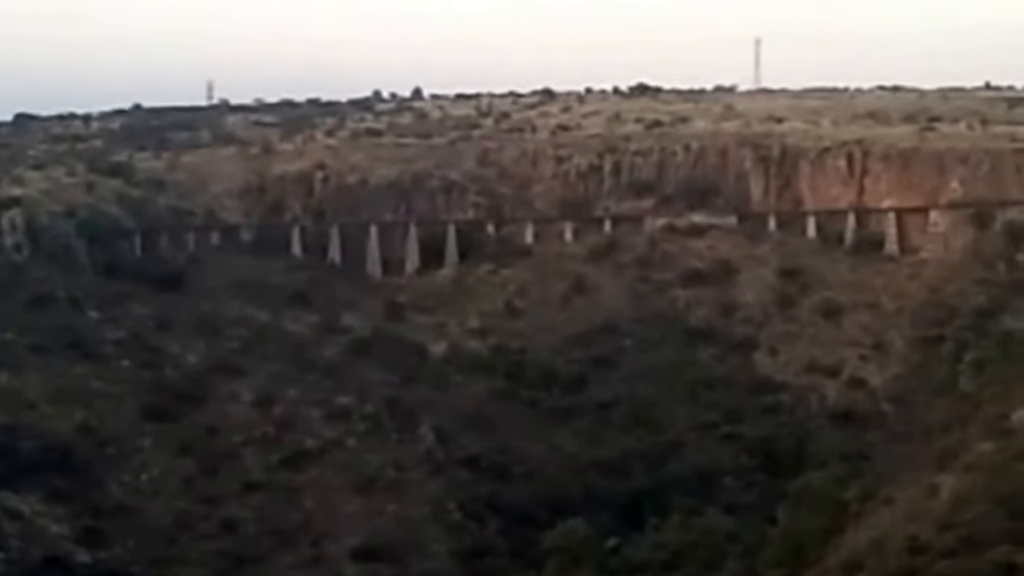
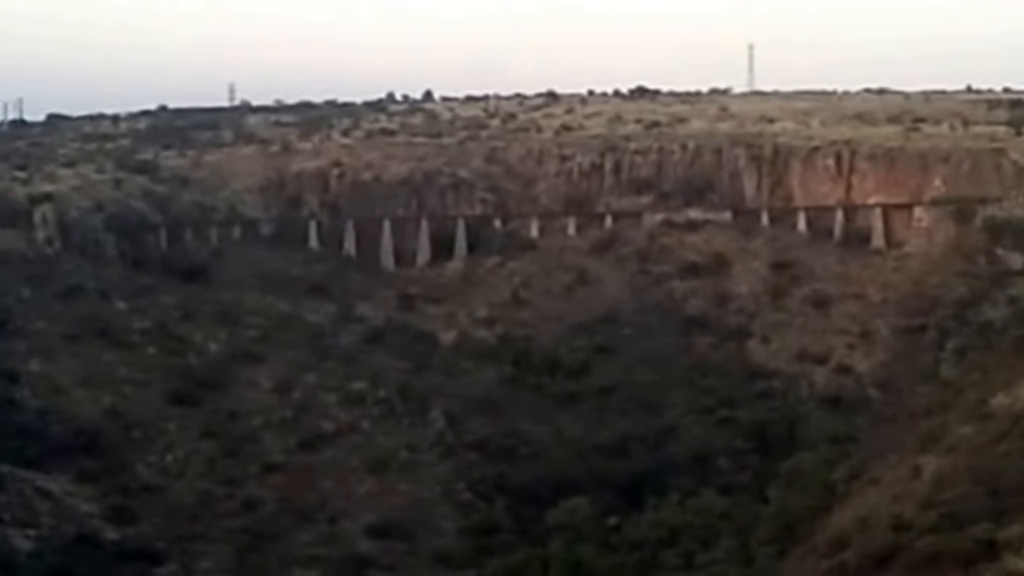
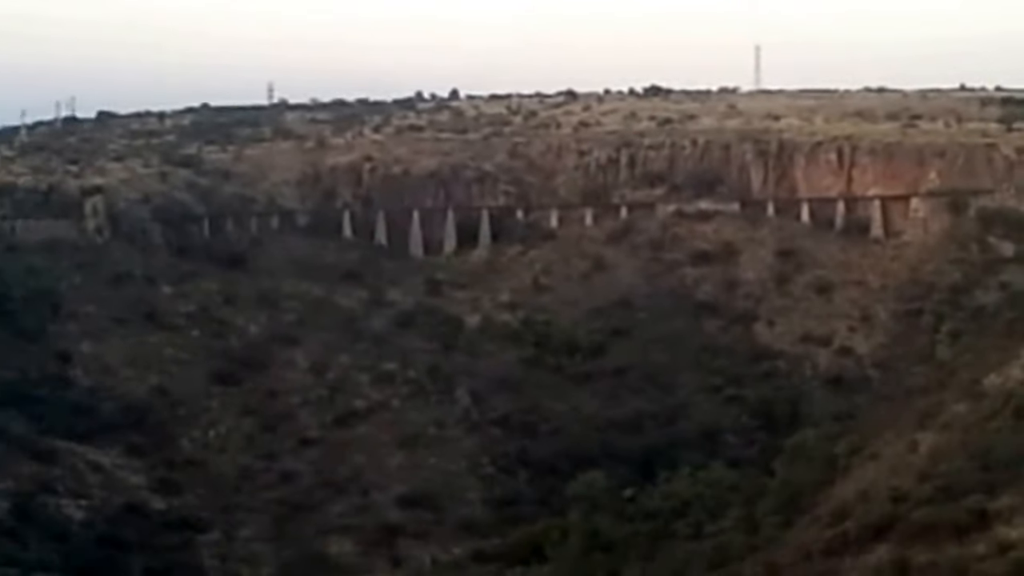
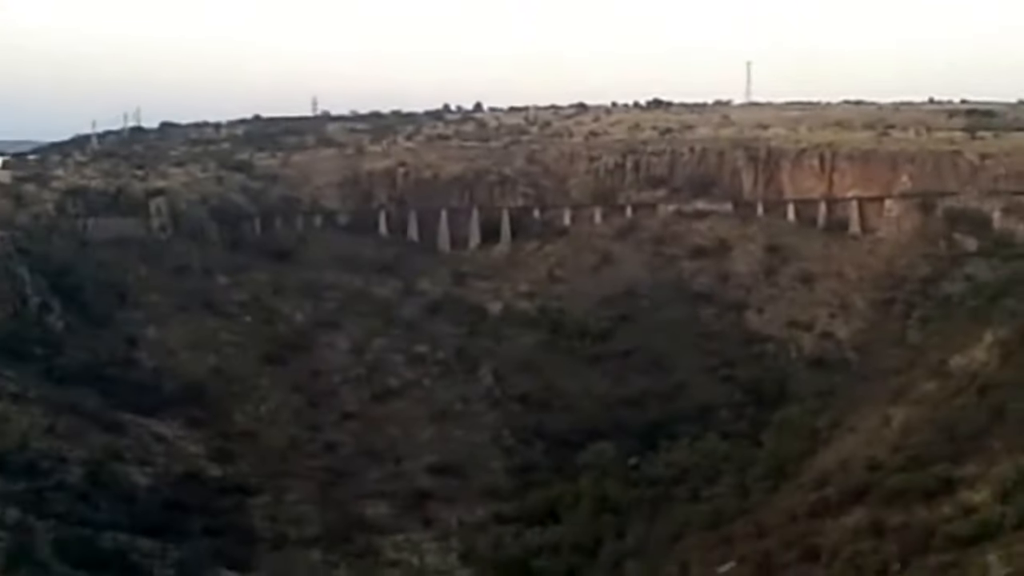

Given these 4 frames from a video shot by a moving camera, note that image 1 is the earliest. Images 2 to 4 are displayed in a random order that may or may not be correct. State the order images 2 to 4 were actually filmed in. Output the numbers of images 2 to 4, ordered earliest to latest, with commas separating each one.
2, 3, 4
